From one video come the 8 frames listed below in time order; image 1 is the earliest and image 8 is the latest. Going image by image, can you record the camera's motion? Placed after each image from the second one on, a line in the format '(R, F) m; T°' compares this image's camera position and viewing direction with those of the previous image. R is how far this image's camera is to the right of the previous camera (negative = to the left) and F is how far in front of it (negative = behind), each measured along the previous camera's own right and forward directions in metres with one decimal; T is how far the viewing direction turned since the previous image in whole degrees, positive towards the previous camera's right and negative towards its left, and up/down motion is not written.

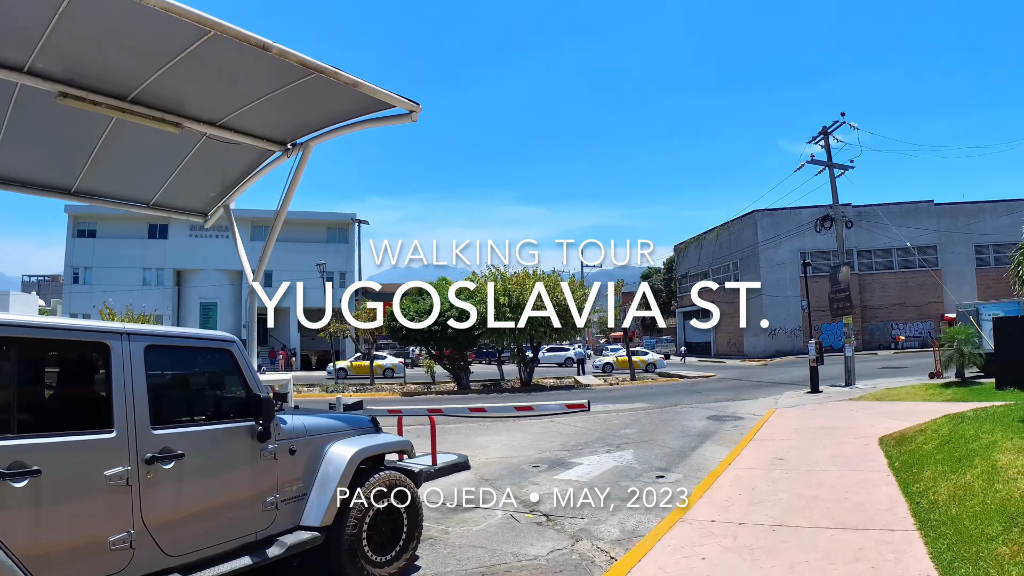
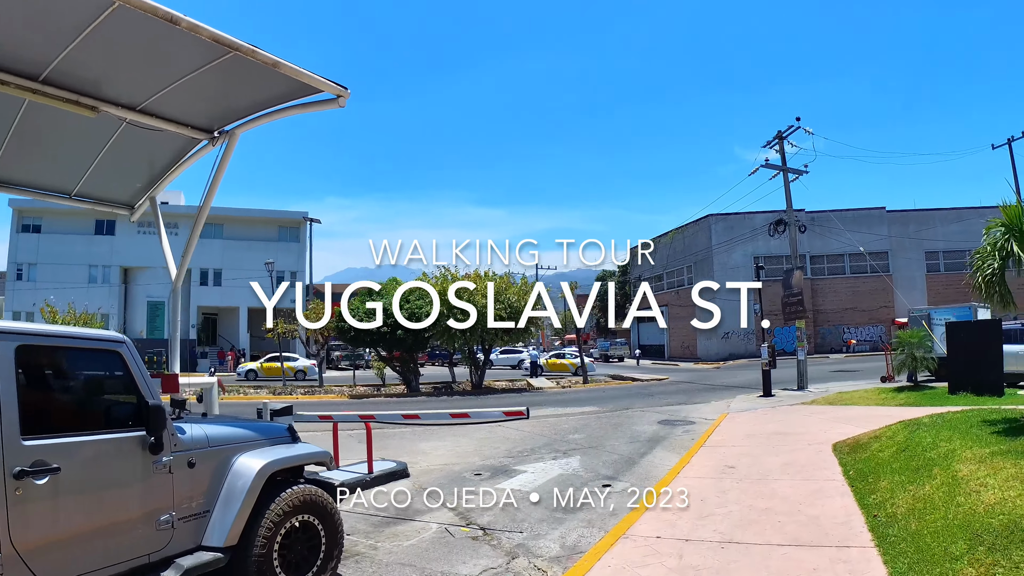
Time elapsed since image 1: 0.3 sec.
(+0.2, +0.6) m; +4°
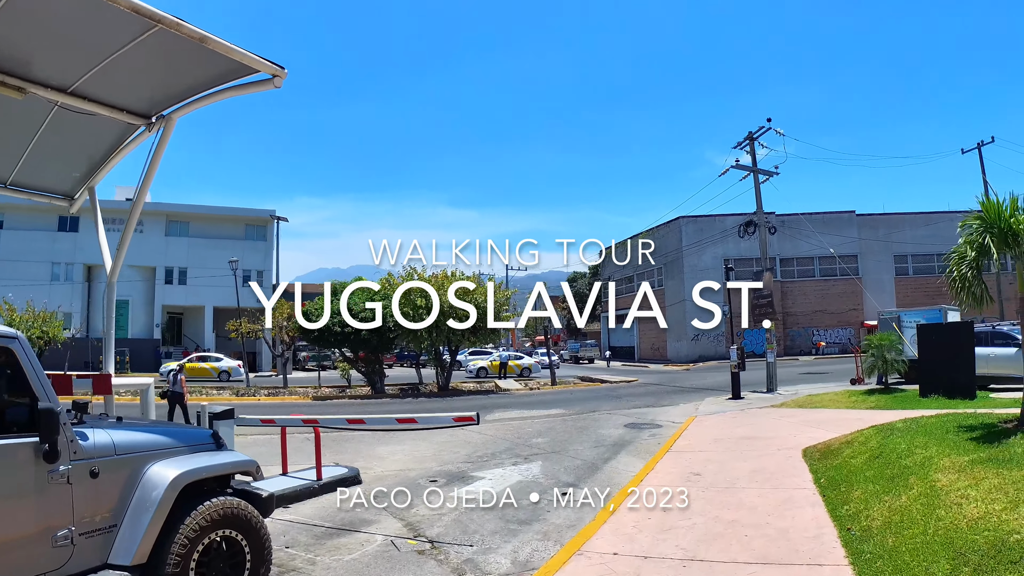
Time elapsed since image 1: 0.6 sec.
(+0.2, +0.5) m; +2°
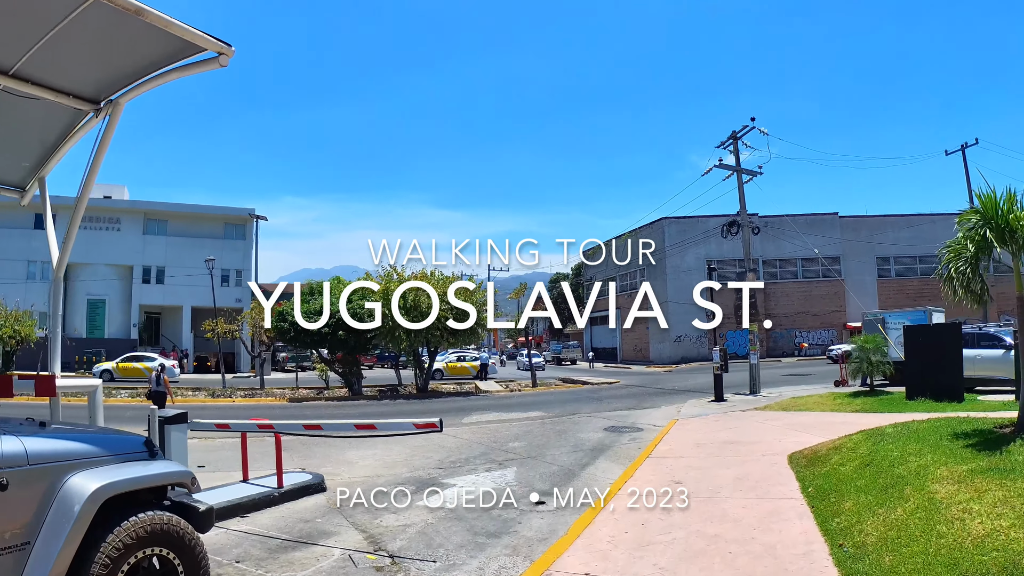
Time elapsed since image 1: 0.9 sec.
(+0.2, +0.5) m; +1°
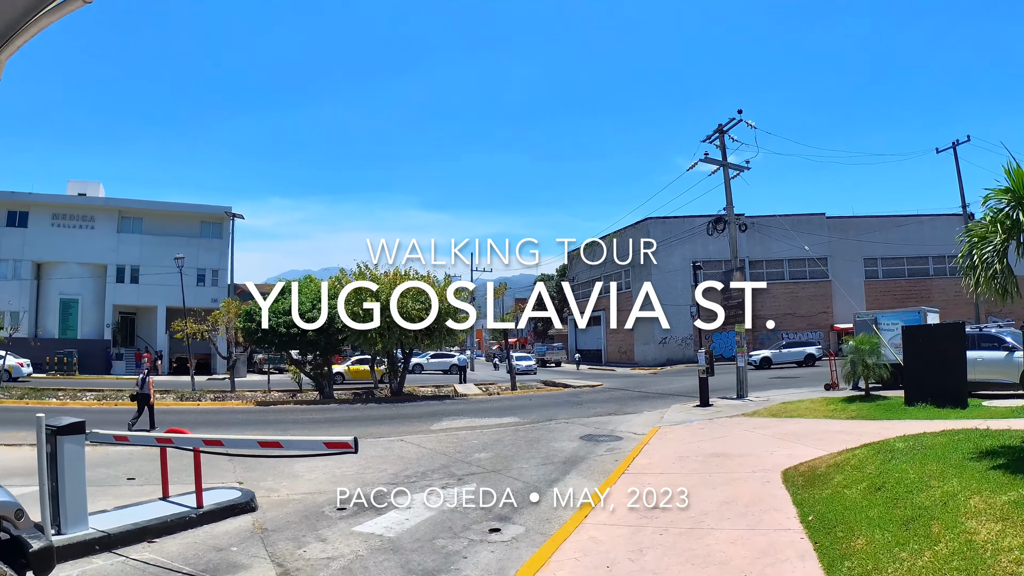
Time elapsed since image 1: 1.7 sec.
(+0.4, +1.0) m; +1°
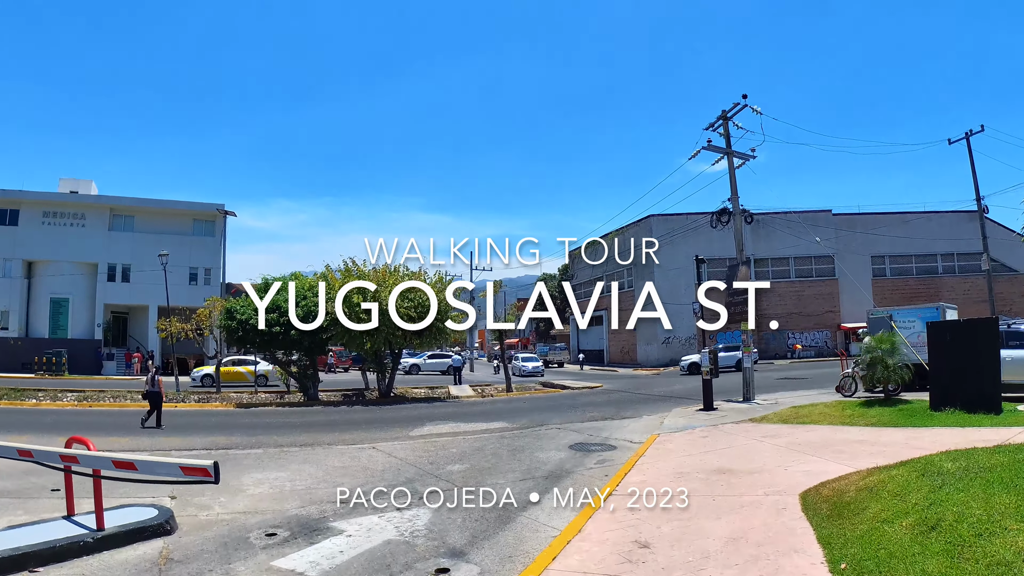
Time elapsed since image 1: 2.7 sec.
(+0.4, +1.2) m; 0°
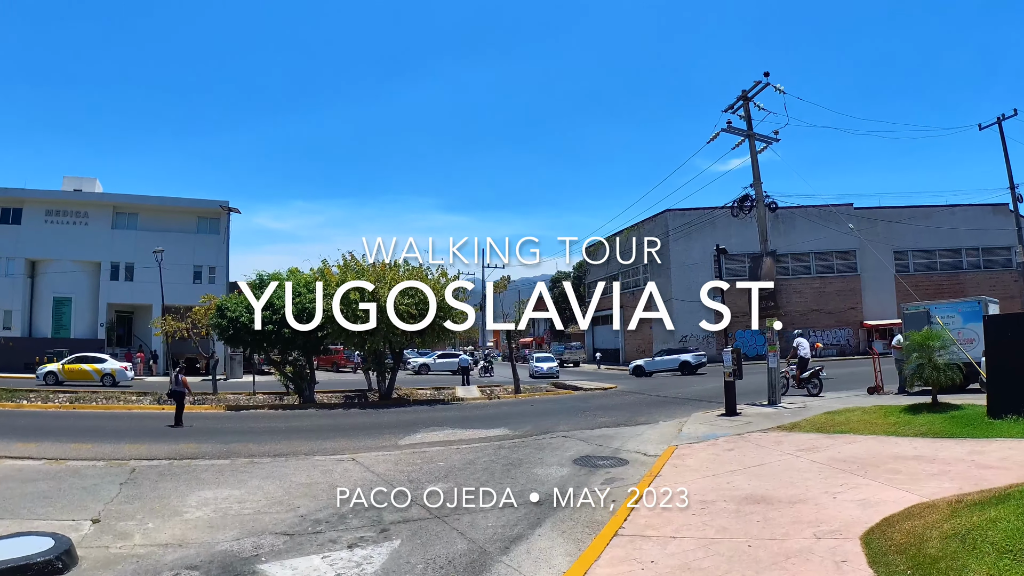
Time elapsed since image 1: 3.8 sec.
(+0.3, +1.4) m; -1°
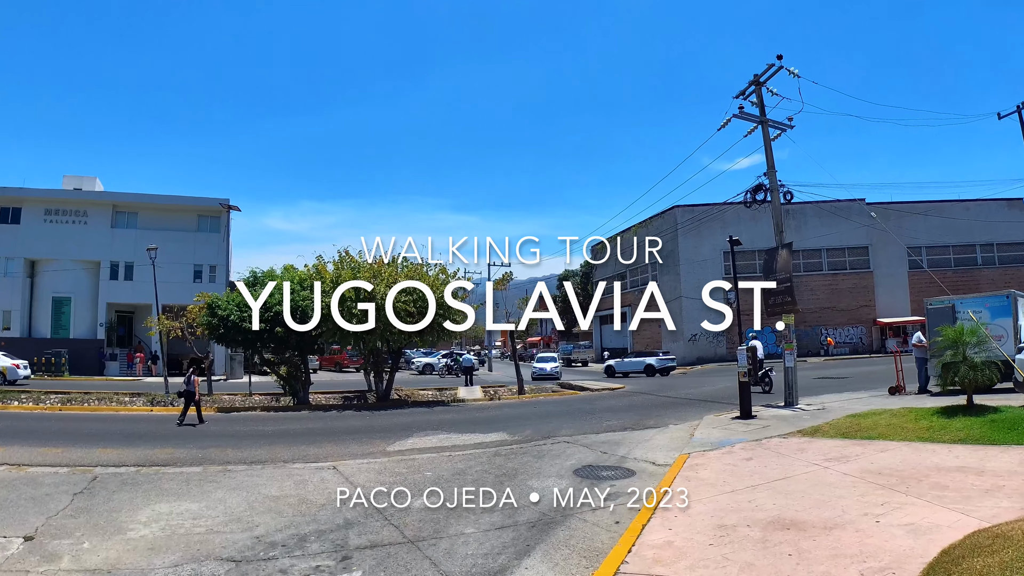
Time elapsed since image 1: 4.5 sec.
(+0.2, +0.9) m; -1°
